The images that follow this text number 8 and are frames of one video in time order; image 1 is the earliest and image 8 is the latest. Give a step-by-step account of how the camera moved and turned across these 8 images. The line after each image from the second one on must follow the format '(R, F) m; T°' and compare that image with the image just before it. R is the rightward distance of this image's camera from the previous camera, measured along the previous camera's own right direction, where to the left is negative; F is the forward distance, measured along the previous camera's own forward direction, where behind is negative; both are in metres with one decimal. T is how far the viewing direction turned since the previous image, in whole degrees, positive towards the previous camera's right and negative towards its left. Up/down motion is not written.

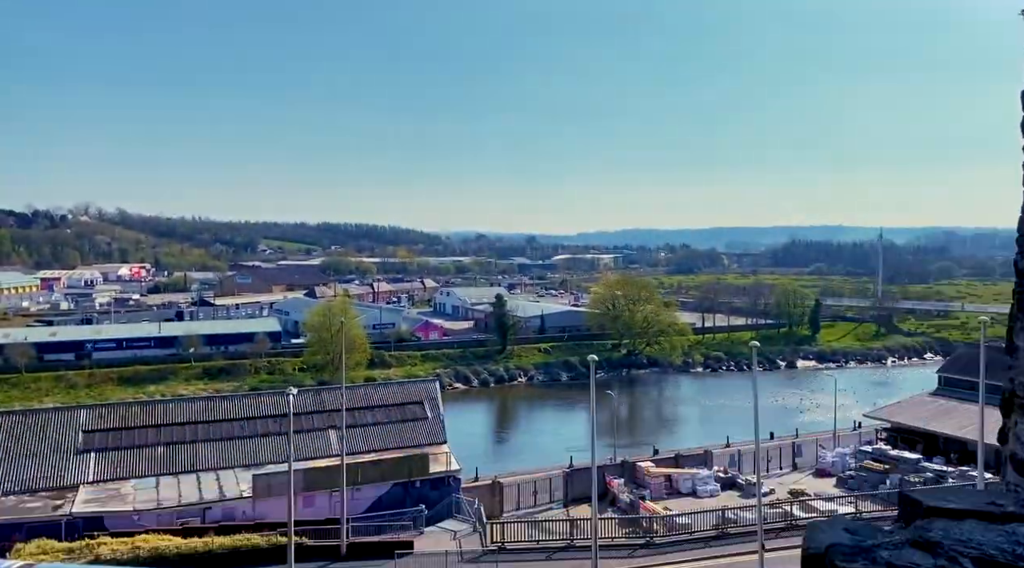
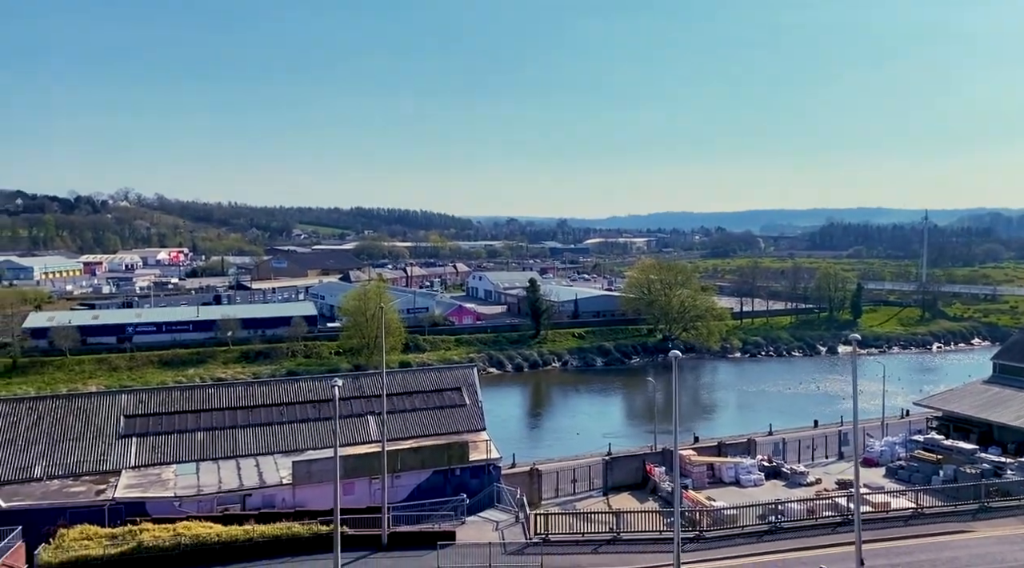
(-0.1, +0.2) m; -2°
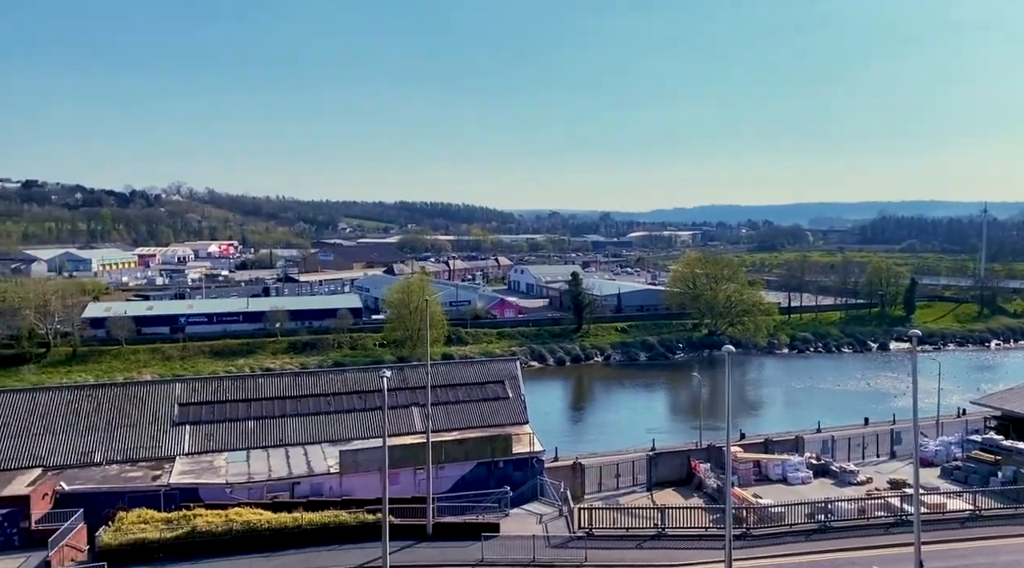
(-0.1, +0.1) m; -3°
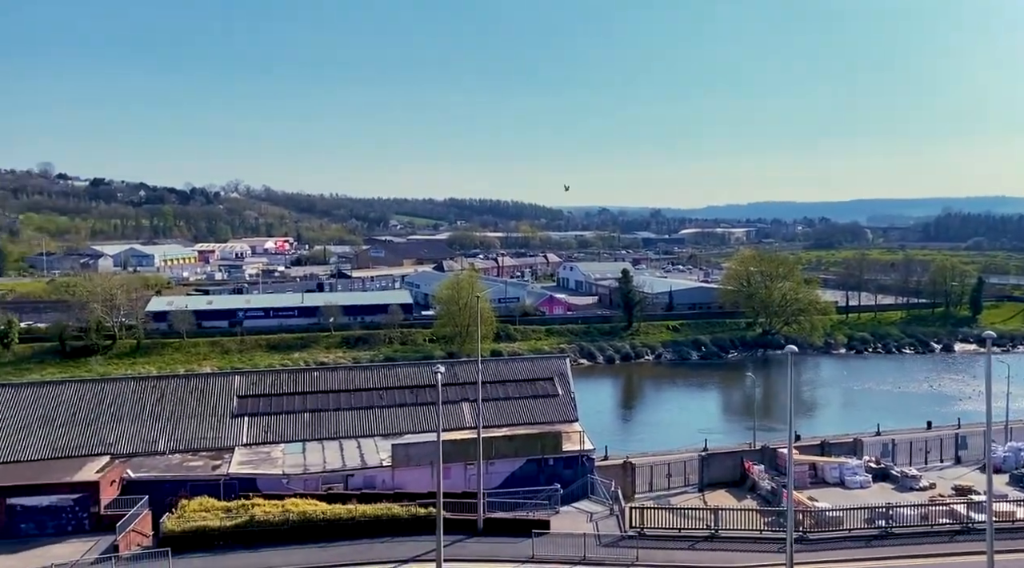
(-0.1, +0.1) m; -3°
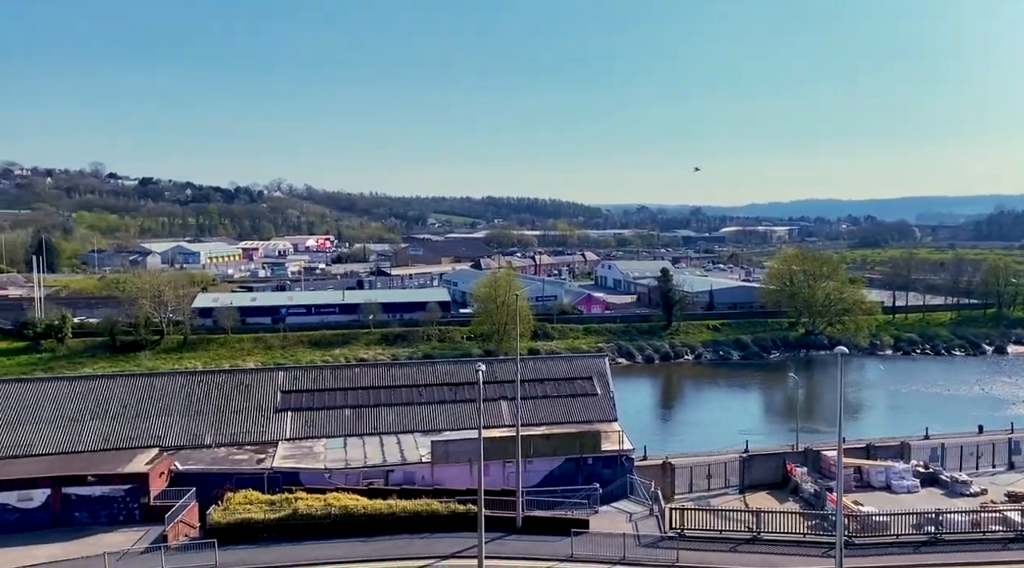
(-0.1, +0.1) m; -2°
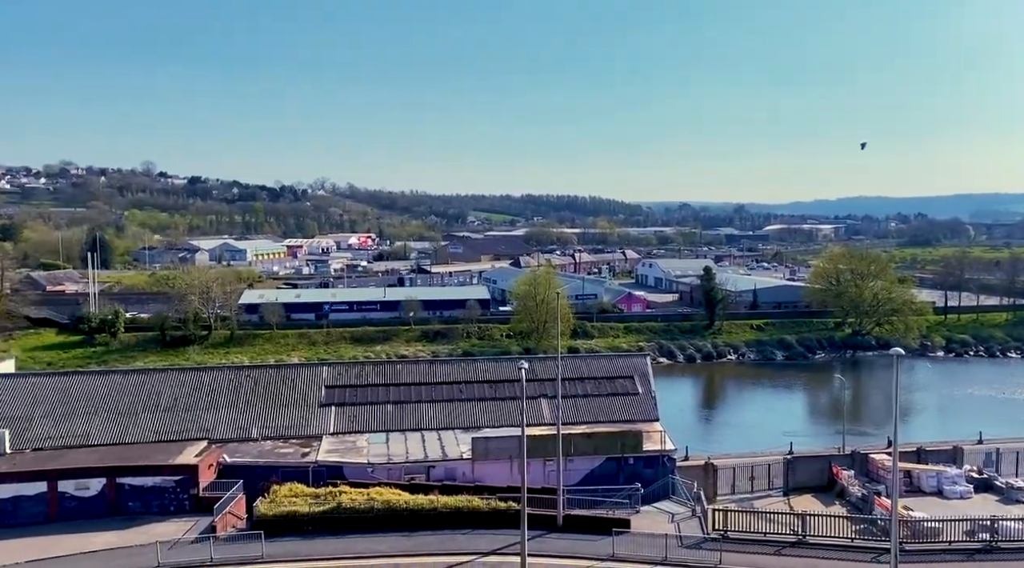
(-0.1, +0.2) m; -2°
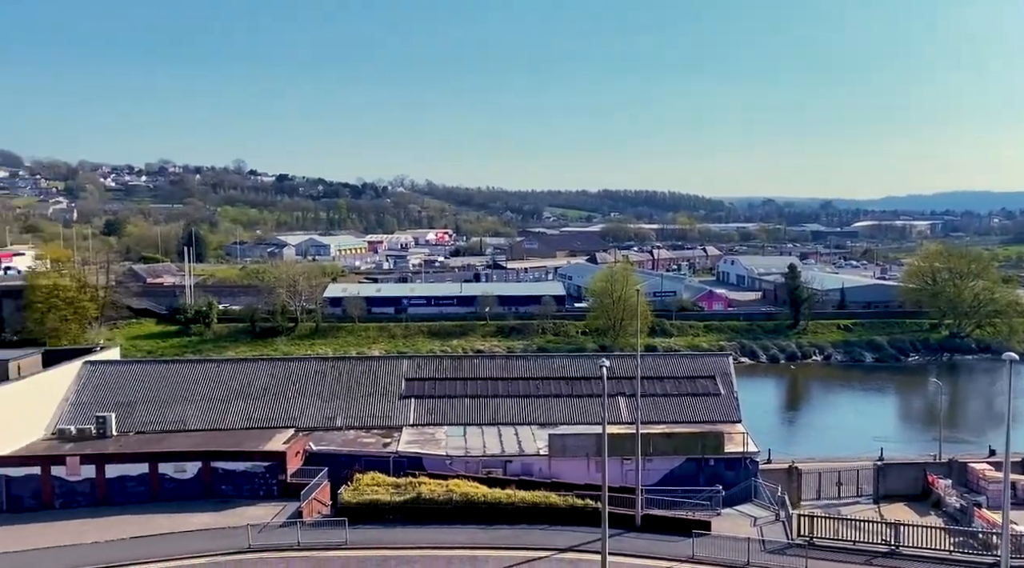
(-0.1, +0.5) m; -5°
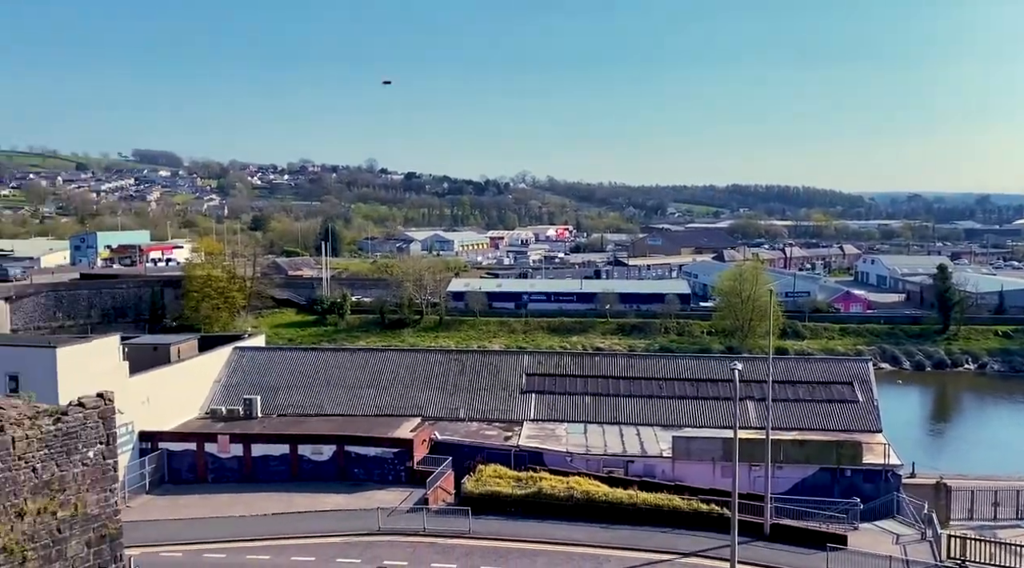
(-0.1, +1.0) m; -8°
